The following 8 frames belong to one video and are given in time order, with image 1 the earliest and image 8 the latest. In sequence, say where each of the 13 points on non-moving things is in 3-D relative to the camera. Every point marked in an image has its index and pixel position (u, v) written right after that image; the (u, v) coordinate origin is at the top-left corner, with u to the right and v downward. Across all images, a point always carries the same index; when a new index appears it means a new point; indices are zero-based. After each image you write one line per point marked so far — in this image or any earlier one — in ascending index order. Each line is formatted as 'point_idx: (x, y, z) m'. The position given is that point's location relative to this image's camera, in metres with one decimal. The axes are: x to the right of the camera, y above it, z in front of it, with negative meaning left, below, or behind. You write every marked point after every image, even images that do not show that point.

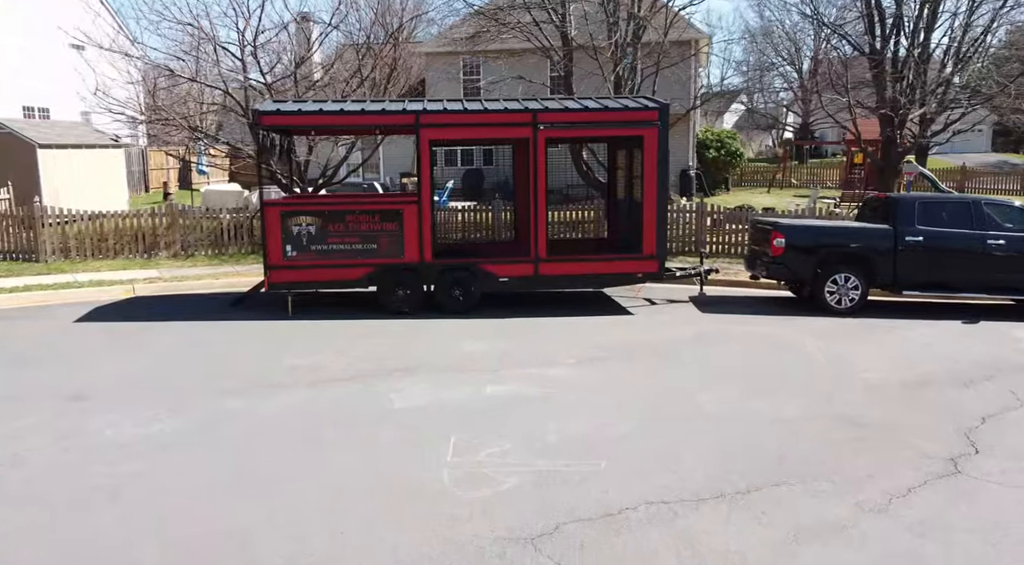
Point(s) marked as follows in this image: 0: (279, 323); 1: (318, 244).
0: (-2.9, -0.5, +9.6) m
1: (-2.5, +0.5, +9.8) m
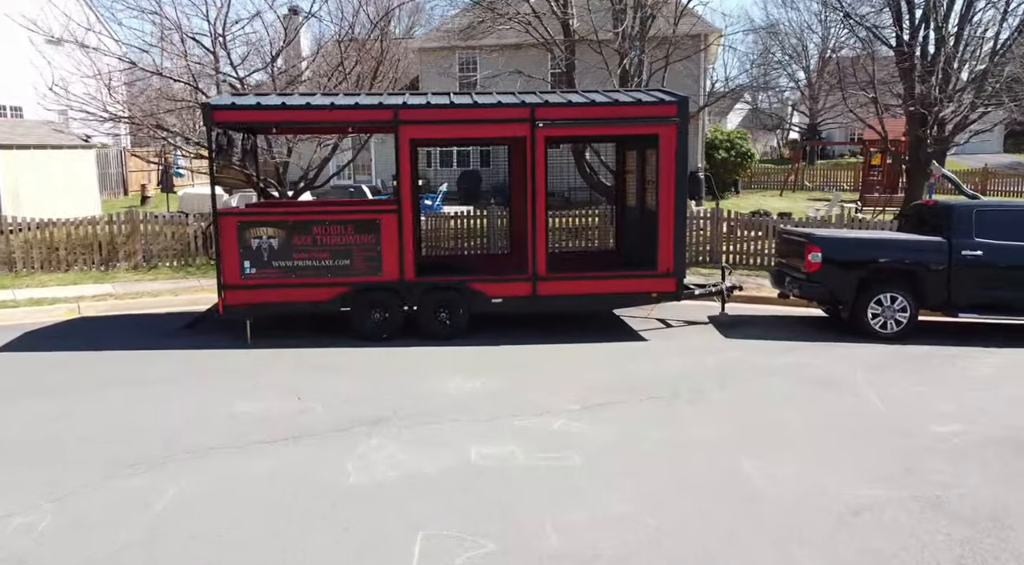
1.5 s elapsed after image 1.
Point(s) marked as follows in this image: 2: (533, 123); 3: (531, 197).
0: (-2.9, -0.7, +8.2) m
1: (-2.5, +0.2, +8.4) m
2: (+0.2, +1.8, +8.5) m
3: (+0.2, +1.0, +8.6) m
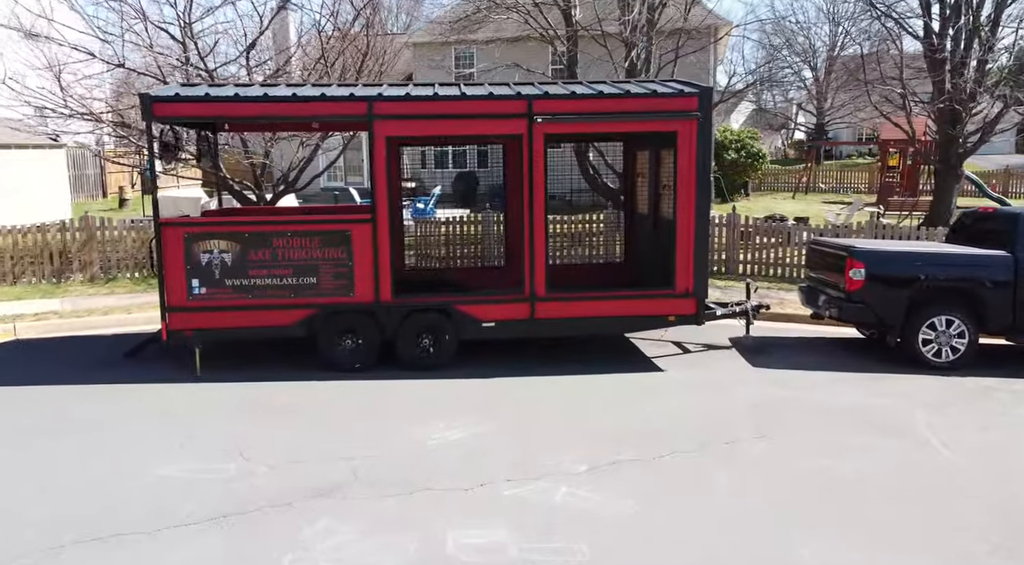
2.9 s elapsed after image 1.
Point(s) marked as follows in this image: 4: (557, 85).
0: (-3.0, -0.9, +7.0) m
1: (-2.6, 0.0, +7.2) m
2: (+0.2, +1.6, +7.3) m
3: (+0.2, +0.8, +7.4) m
4: (+0.5, +2.1, +8.2) m
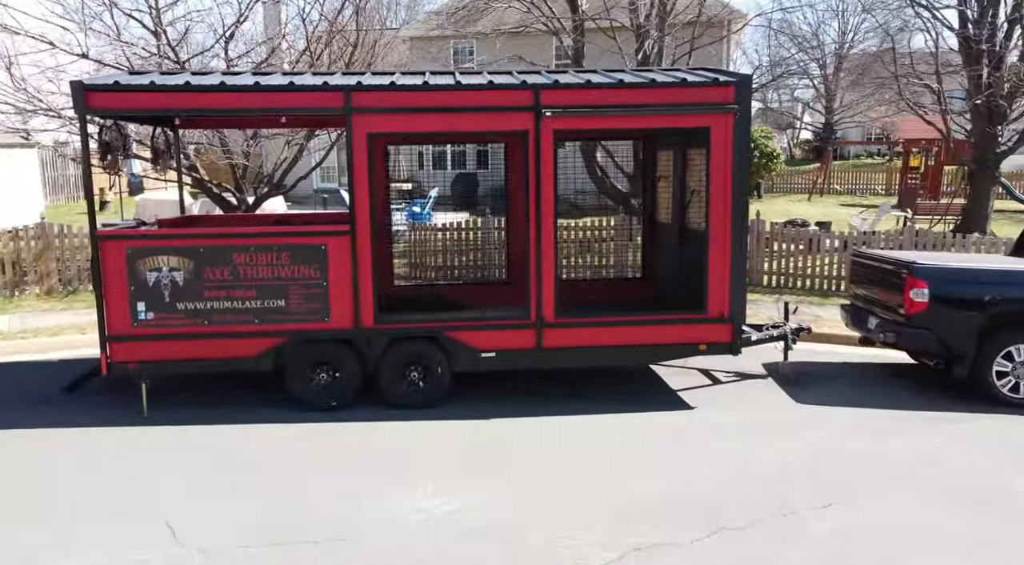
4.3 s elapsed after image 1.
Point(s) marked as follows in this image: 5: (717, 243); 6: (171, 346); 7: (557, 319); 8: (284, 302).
0: (-3.0, -1.1, +5.9) m
1: (-2.6, -0.1, +6.1) m
2: (+0.2, +1.4, +6.1) m
3: (+0.2, +0.6, +6.3) m
4: (+0.5, +1.9, +7.0) m
5: (+1.7, +0.3, +6.4) m
6: (-2.7, -0.5, +6.1) m
7: (+0.4, -0.3, +6.4) m
8: (-1.8, -0.2, +6.2) m
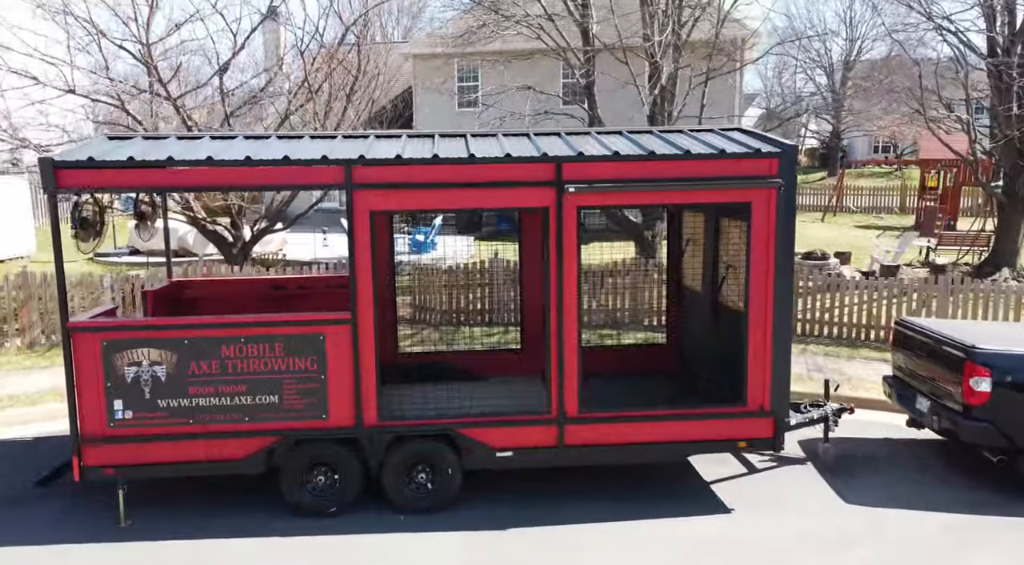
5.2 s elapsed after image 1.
0: (-2.8, -1.8, +5.2) m
1: (-2.4, -0.8, +5.5) m
2: (+0.3, +0.7, +5.5) m
3: (+0.3, -0.1, +5.7) m
4: (+0.6, +1.2, +6.4) m
5: (+1.8, -0.3, +5.8) m
6: (-2.6, -1.2, +5.5) m
7: (+0.5, -1.0, +5.8) m
8: (-1.7, -0.8, +5.6) m
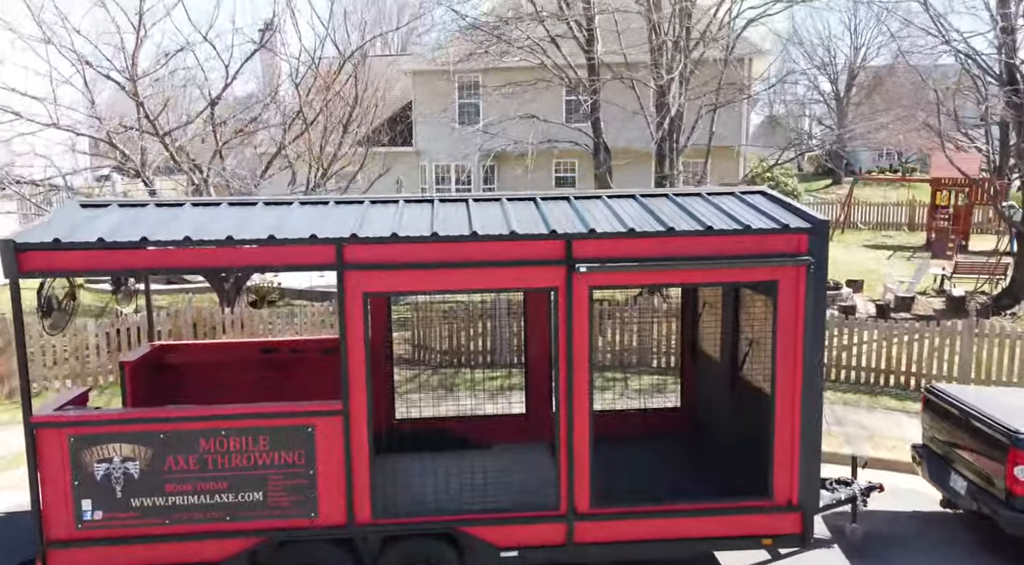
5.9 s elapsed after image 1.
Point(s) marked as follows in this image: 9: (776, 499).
0: (-2.8, -2.4, +4.8) m
1: (-2.4, -1.4, +5.0) m
2: (+0.4, +0.1, +5.1) m
3: (+0.4, -0.7, +5.2) m
4: (+0.7, +0.6, +5.9) m
5: (+1.9, -0.9, +5.3) m
6: (-2.5, -1.7, +5.0) m
7: (+0.6, -1.6, +5.3) m
8: (-1.7, -1.4, +5.1) m
9: (+1.8, -1.5, +5.4) m
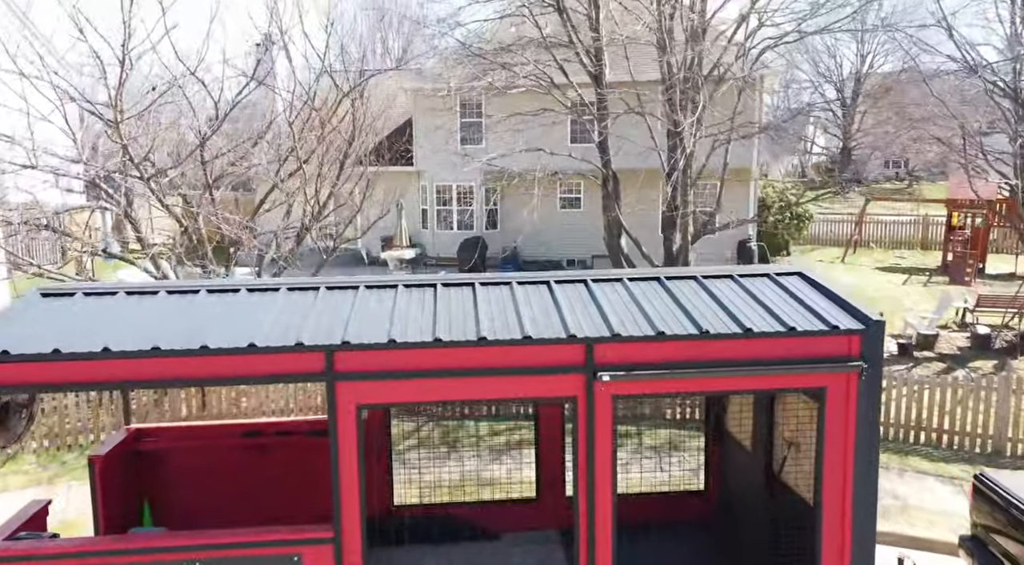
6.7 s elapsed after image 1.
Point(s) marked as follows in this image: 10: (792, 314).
0: (-2.7, -3.0, +4.2) m
1: (-2.3, -2.0, +4.4) m
2: (+0.5, -0.5, +4.4) m
3: (+0.4, -1.3, +4.6) m
4: (+0.8, 0.0, +5.3) m
5: (+2.0, -1.5, +4.7) m
6: (-2.5, -2.4, +4.4) m
7: (+0.6, -2.2, +4.7) m
8: (-1.6, -2.0, +4.5) m
9: (+1.9, -2.1, +4.8) m
10: (+1.7, -0.2, +4.7) m
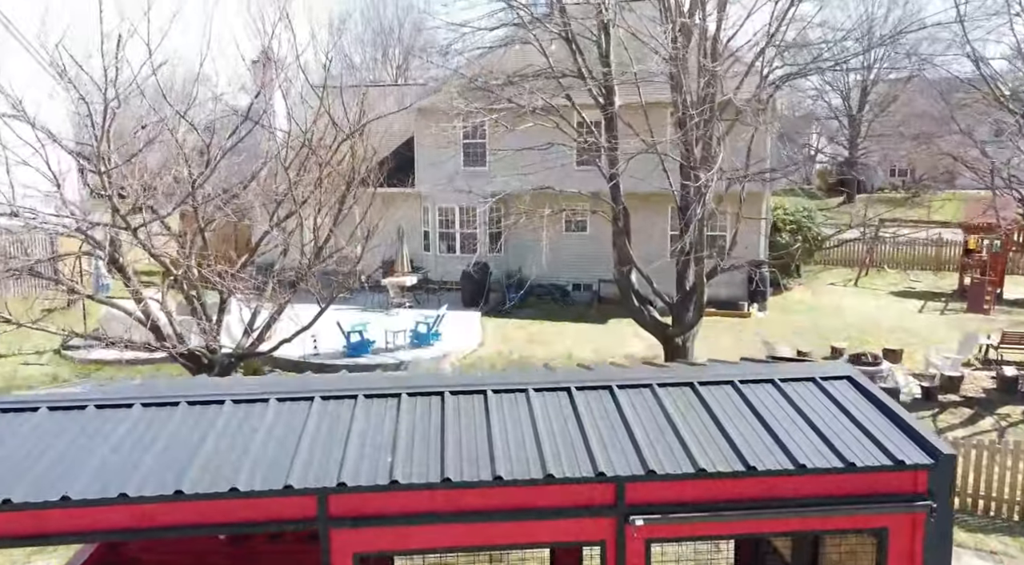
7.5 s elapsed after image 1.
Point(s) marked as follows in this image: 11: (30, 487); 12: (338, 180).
0: (-2.6, -3.7, +3.6) m
1: (-2.2, -2.7, +3.9) m
2: (+0.6, -1.2, +3.9) m
3: (+0.5, -2.0, +4.1) m
4: (+0.9, -0.7, +4.8) m
5: (+2.1, -2.2, +4.2) m
6: (-2.4, -3.0, +3.9) m
7: (+0.7, -2.8, +4.1) m
8: (-1.5, -2.7, +3.9) m
9: (+2.0, -2.8, +4.2) m
10: (+1.8, -0.8, +4.2) m
11: (-2.4, -1.0, +3.8) m
12: (-2.4, +1.4, +10.6) m
